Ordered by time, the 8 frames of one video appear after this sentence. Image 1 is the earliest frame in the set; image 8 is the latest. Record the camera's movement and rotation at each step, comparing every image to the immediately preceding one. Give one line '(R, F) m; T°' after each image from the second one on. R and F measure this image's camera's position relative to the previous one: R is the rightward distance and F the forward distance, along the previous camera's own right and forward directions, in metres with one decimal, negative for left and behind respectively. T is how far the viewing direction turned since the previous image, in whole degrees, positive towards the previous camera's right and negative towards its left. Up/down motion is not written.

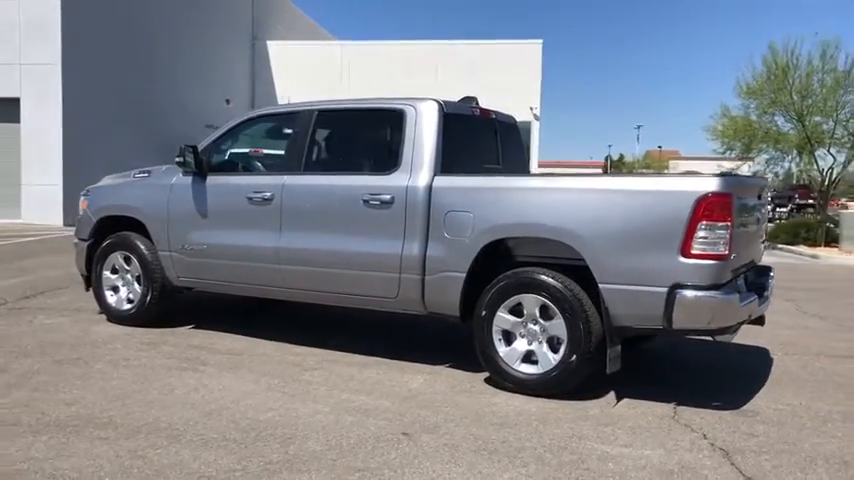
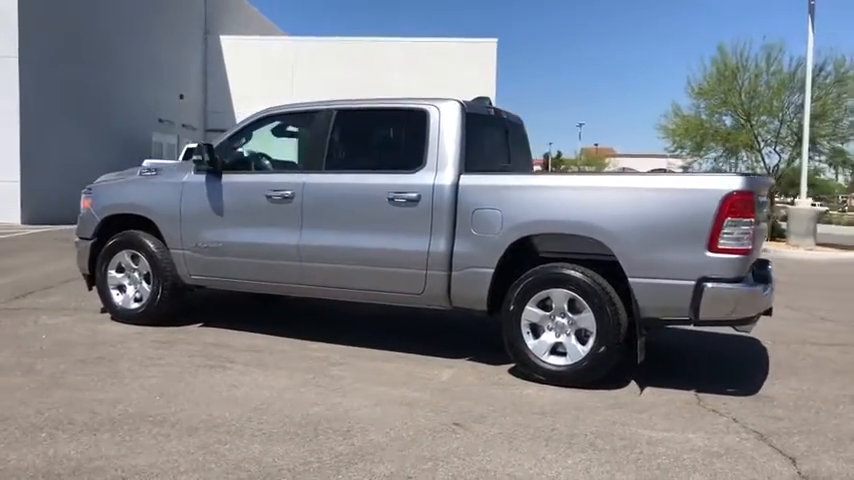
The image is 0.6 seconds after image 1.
(-0.7, -0.1) m; +4°
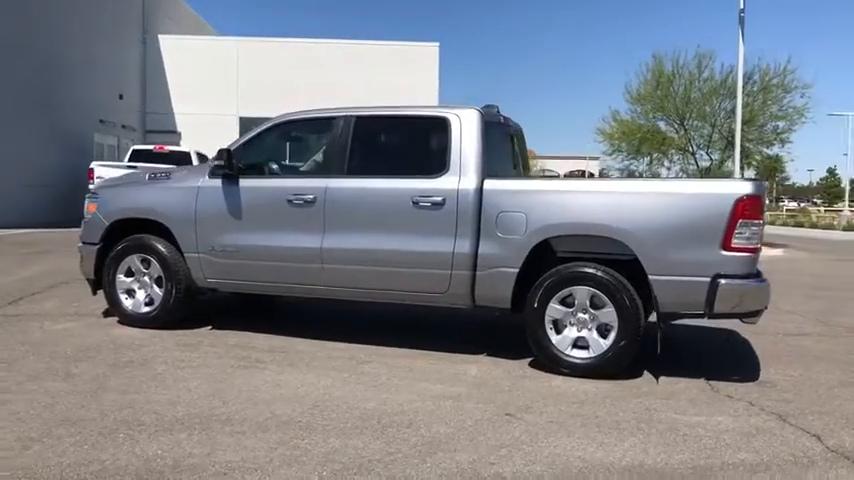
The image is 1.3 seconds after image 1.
(-0.8, -0.2) m; +6°
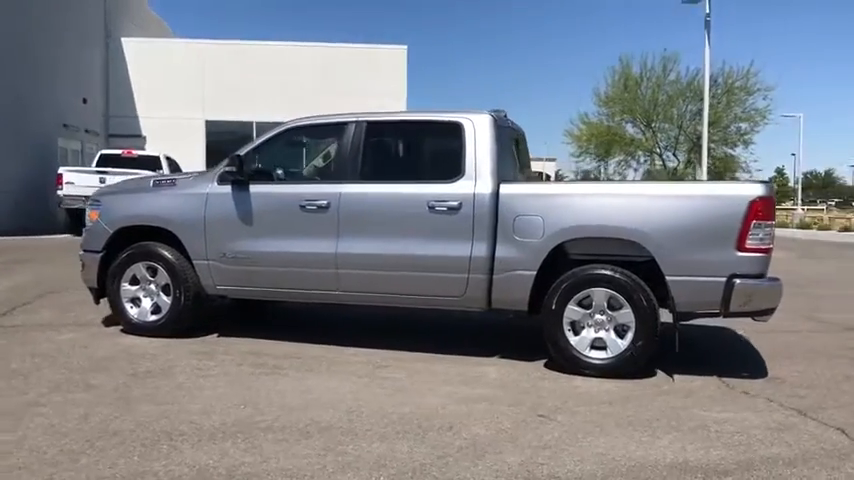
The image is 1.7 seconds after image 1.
(-0.5, 0.0) m; +3°
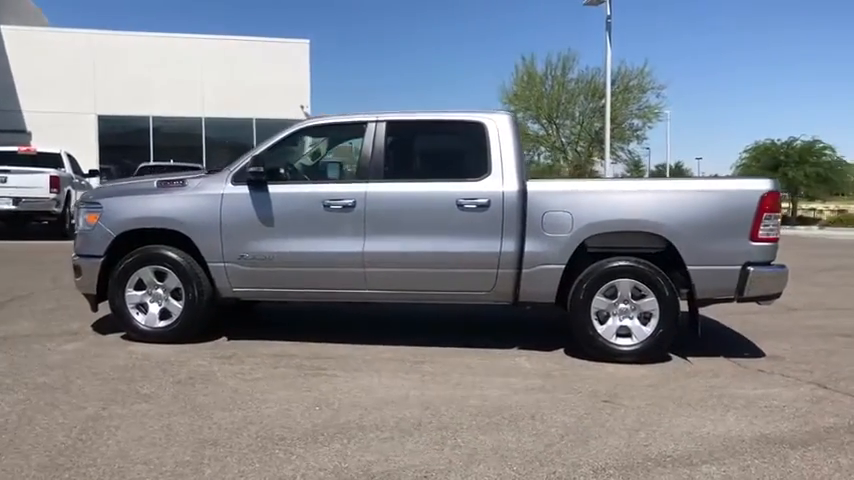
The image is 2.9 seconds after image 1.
(-1.4, 0.0) m; +9°
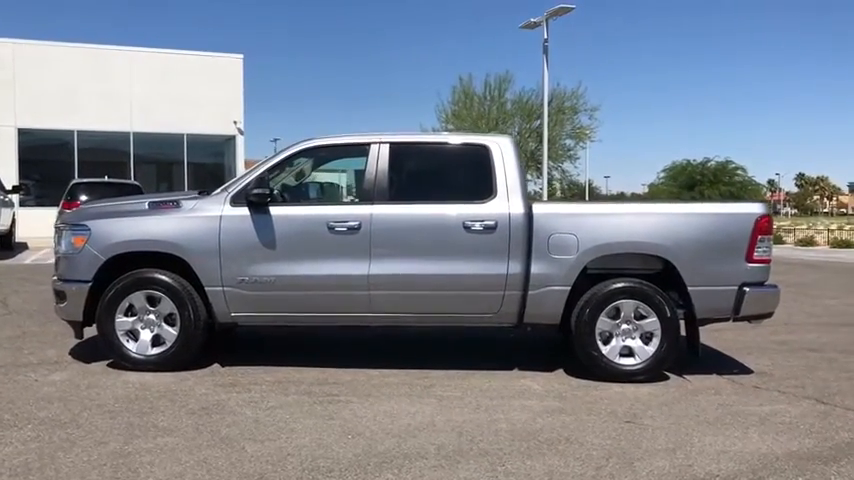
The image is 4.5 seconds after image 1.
(-0.8, +0.1) m; +6°
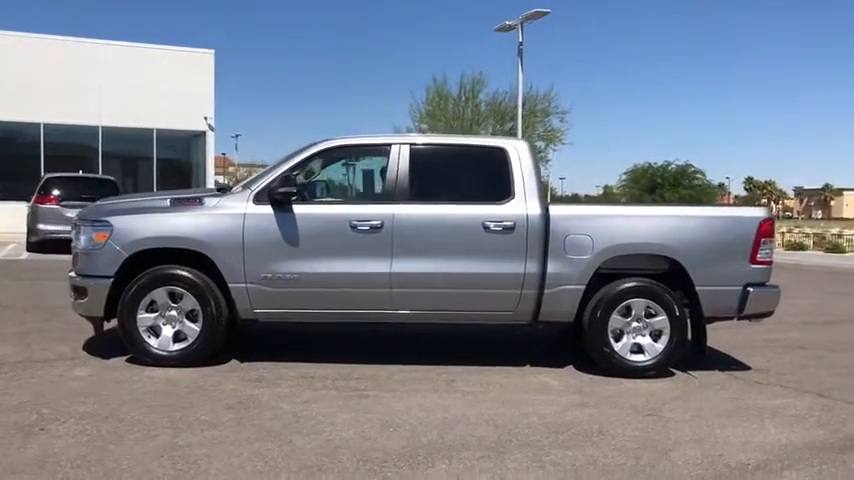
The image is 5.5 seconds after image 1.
(-0.6, -0.2) m; +3°
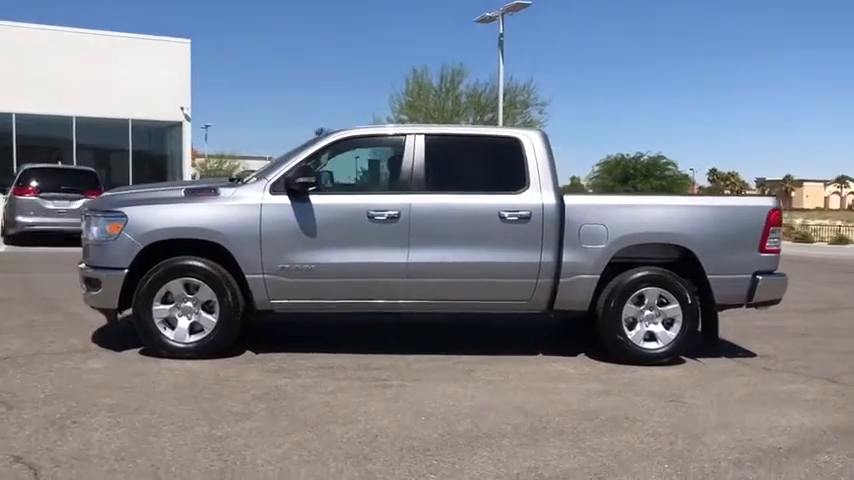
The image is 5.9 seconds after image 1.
(-0.4, 0.0) m; +2°
